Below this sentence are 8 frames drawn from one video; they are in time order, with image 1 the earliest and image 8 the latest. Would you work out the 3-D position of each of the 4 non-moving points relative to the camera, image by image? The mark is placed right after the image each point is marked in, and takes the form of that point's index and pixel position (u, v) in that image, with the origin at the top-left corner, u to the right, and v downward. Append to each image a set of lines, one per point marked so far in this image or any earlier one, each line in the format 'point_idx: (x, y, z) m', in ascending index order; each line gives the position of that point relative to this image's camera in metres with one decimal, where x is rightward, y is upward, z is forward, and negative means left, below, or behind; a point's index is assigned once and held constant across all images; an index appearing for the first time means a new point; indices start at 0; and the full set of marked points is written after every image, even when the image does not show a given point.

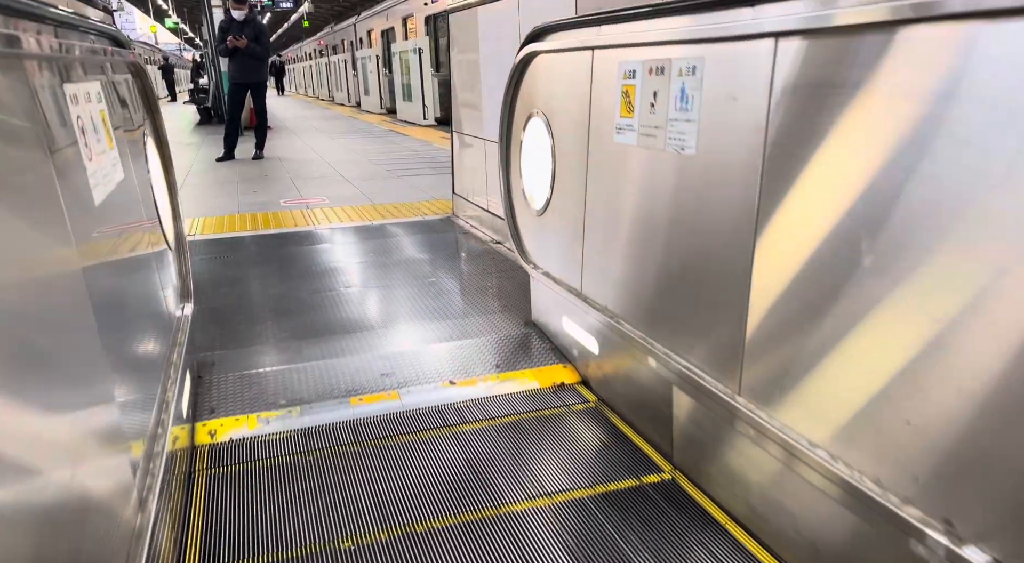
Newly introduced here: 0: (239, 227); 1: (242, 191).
0: (-1.7, +0.3, +5.2) m
1: (-2.2, +0.6, +6.7) m
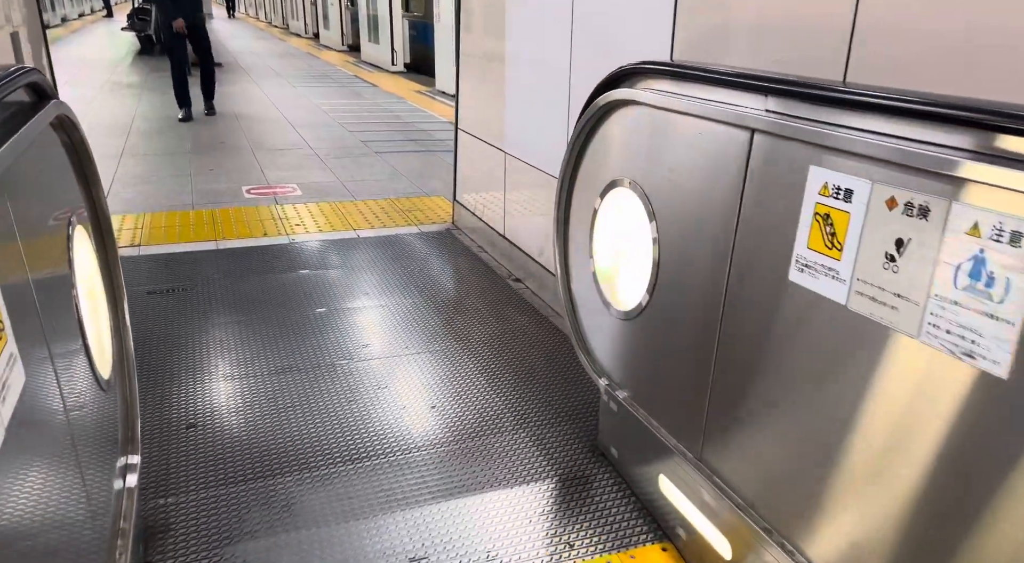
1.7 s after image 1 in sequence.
0: (-1.7, +0.2, +4.3) m
1: (-2.2, +0.7, +5.7) m
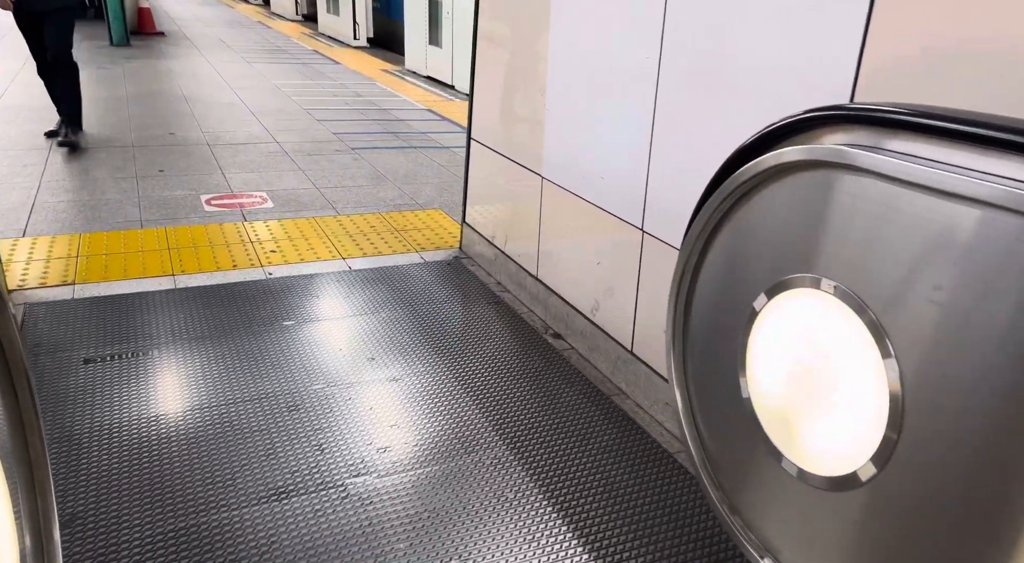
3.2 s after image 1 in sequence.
0: (-1.6, +0.1, +3.5) m
1: (-2.2, +0.6, +4.8) m
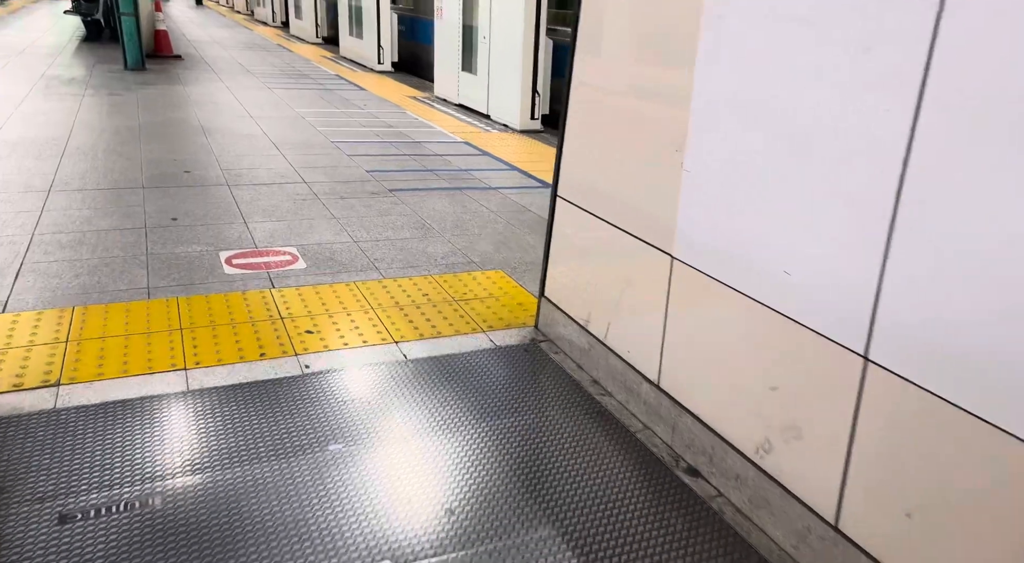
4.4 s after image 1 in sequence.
0: (-1.2, -0.3, +2.8) m
1: (-1.8, +0.3, +4.2) m
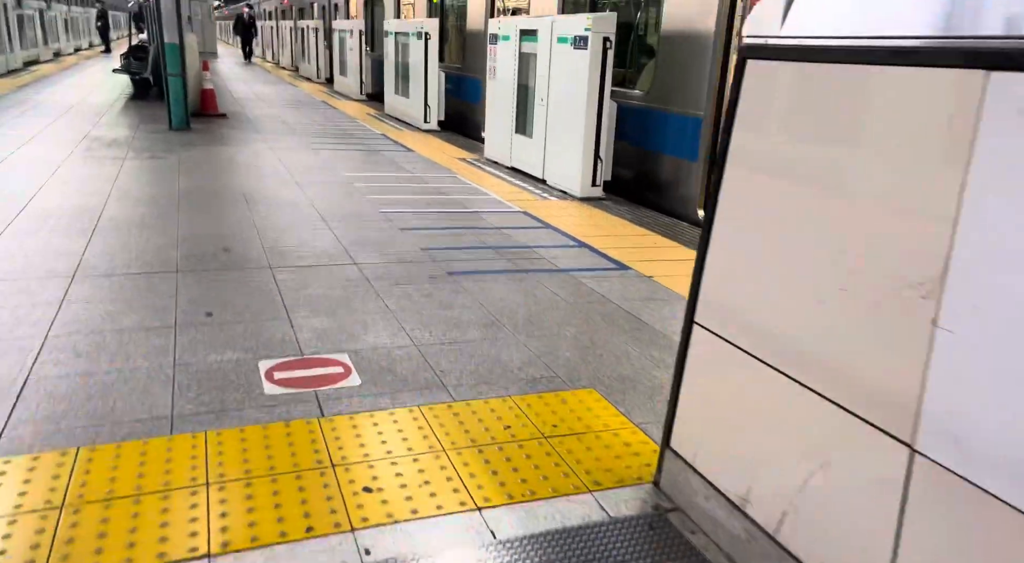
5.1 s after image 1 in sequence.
0: (-0.9, -0.7, +2.1) m
1: (-1.4, -0.2, +3.6) m
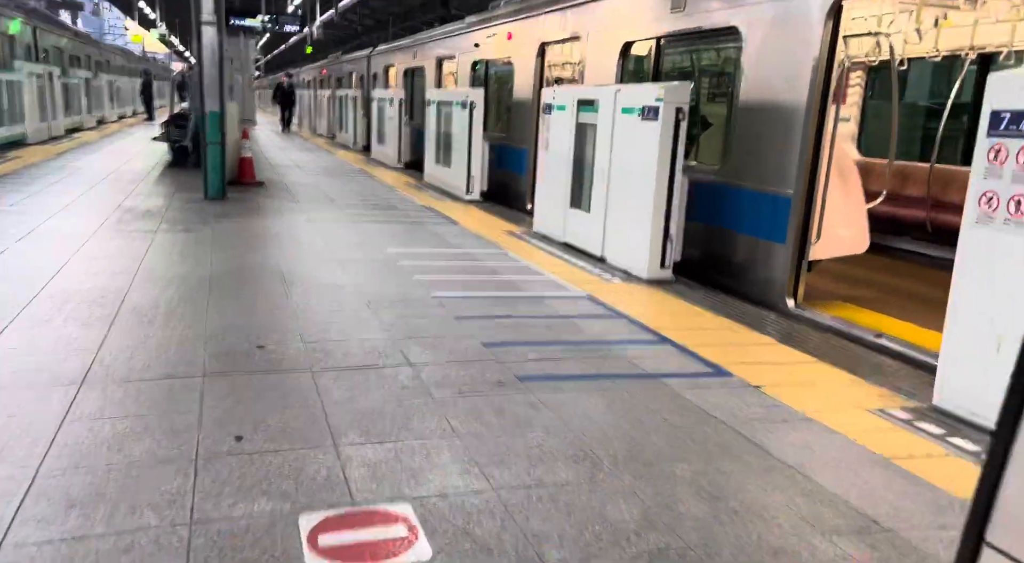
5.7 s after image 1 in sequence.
0: (-0.6, -1.0, +1.3) m
1: (-1.1, -0.7, +2.8) m
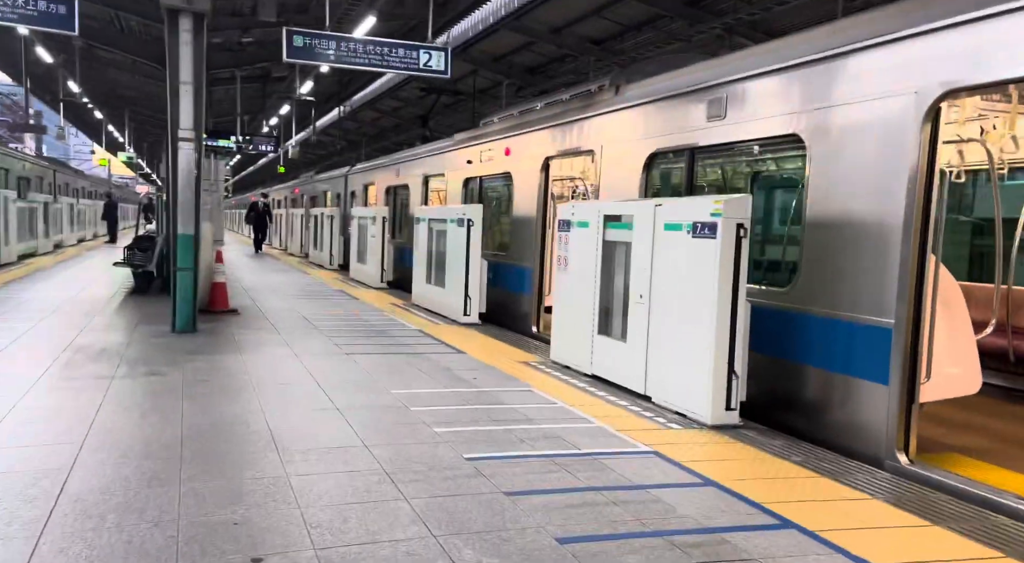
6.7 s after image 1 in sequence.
0: (0.0, -1.3, 0.0) m
1: (-0.6, -1.2, +1.5) m
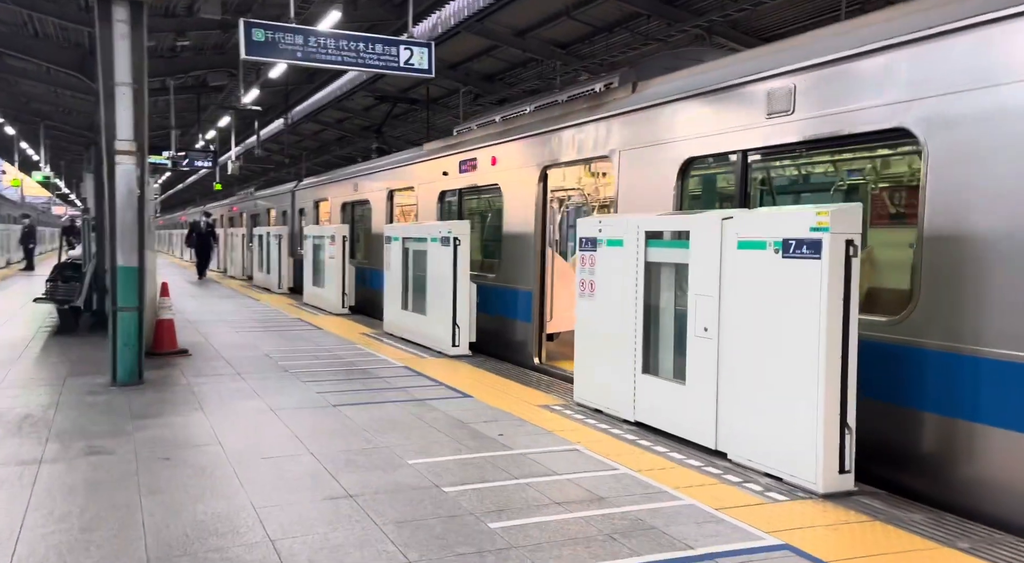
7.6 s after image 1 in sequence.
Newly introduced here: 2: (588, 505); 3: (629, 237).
0: (+0.9, -1.5, -1.4) m
1: (+0.2, -1.4, +0.1) m
2: (+0.5, -1.3, +4.8) m
3: (+1.0, +0.4, +7.0) m
